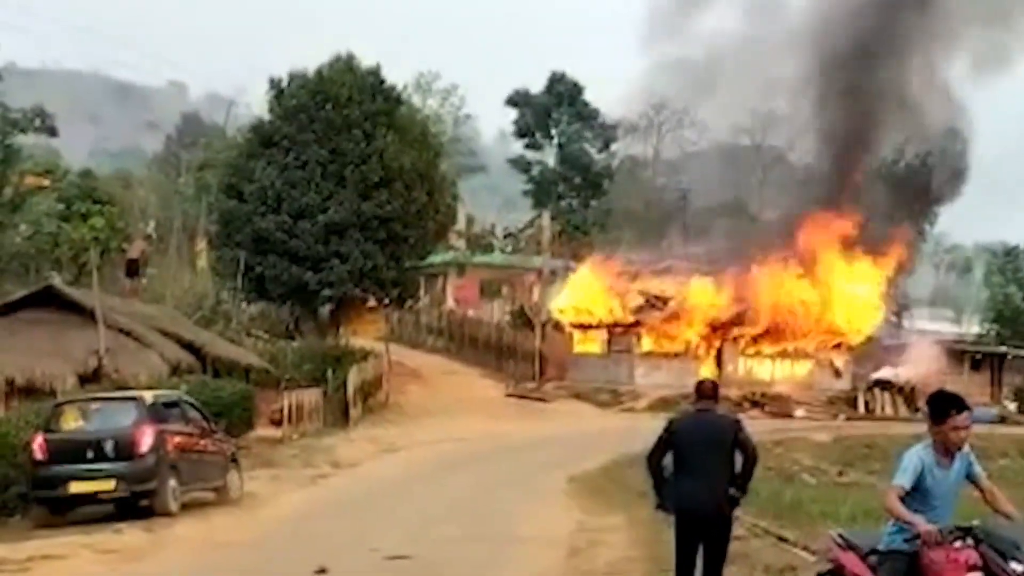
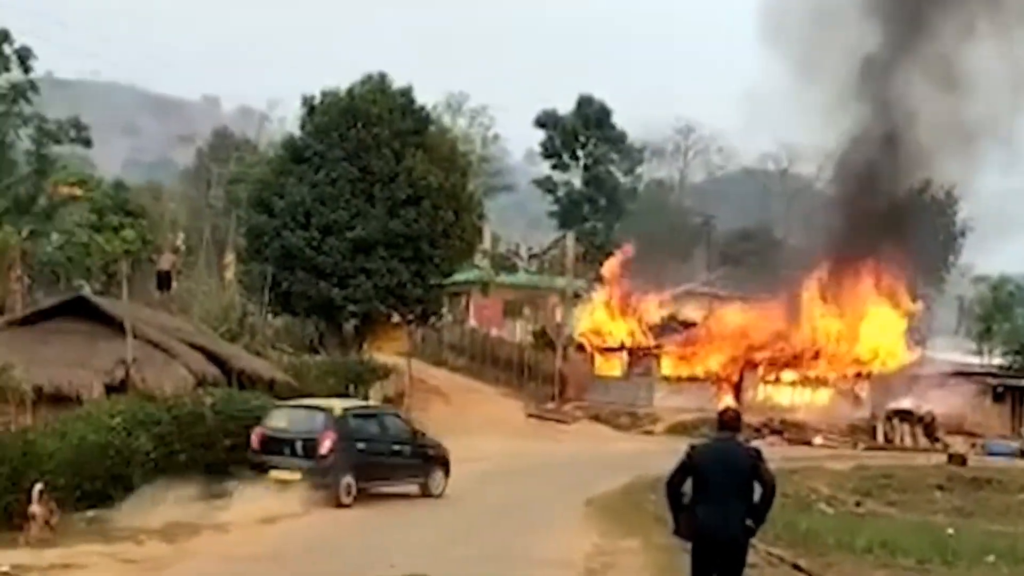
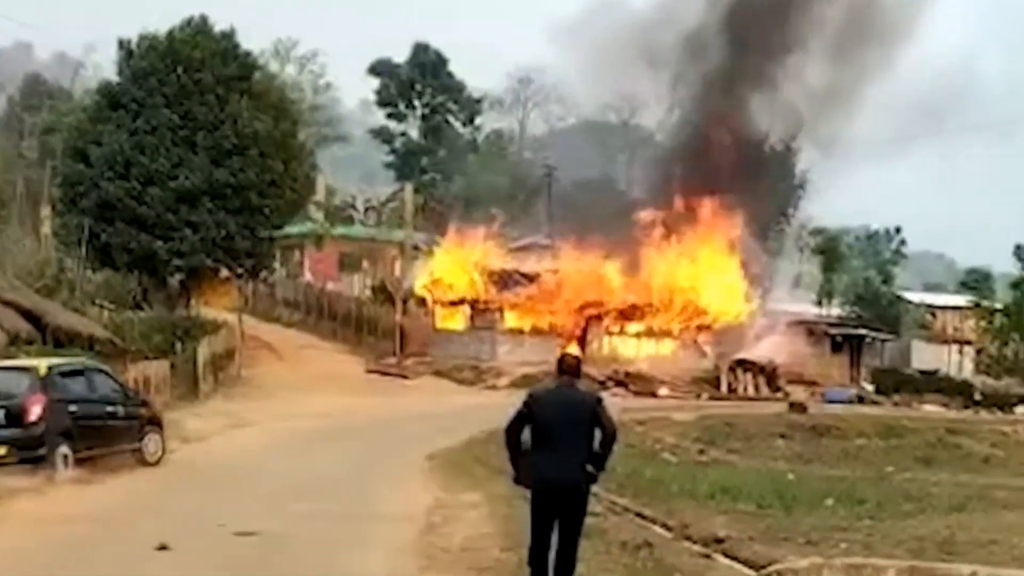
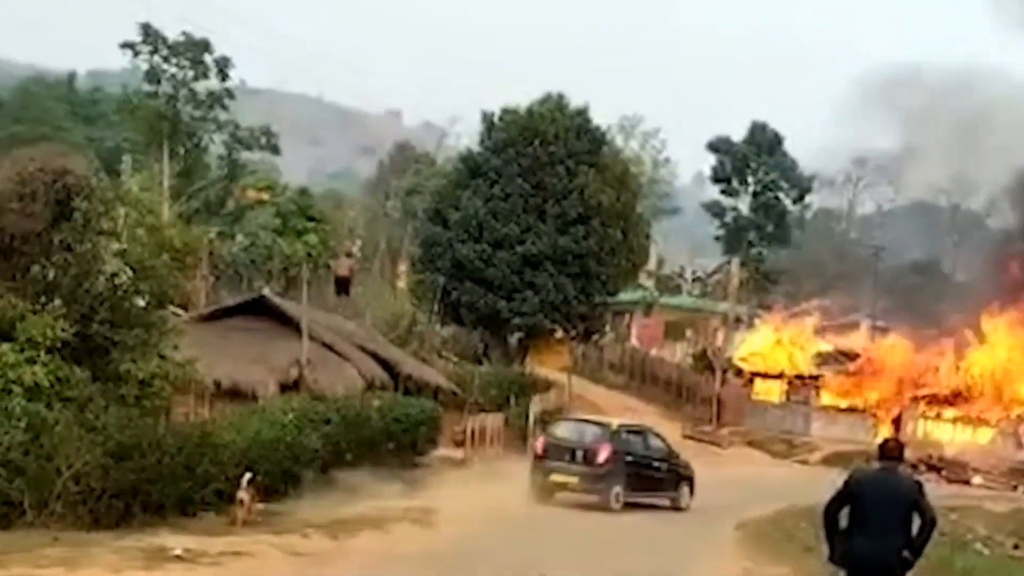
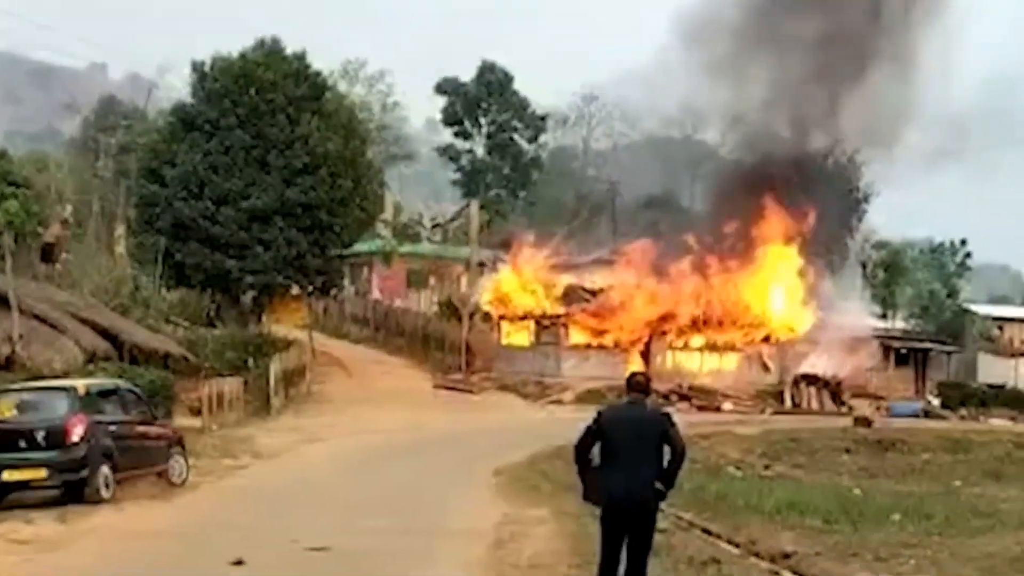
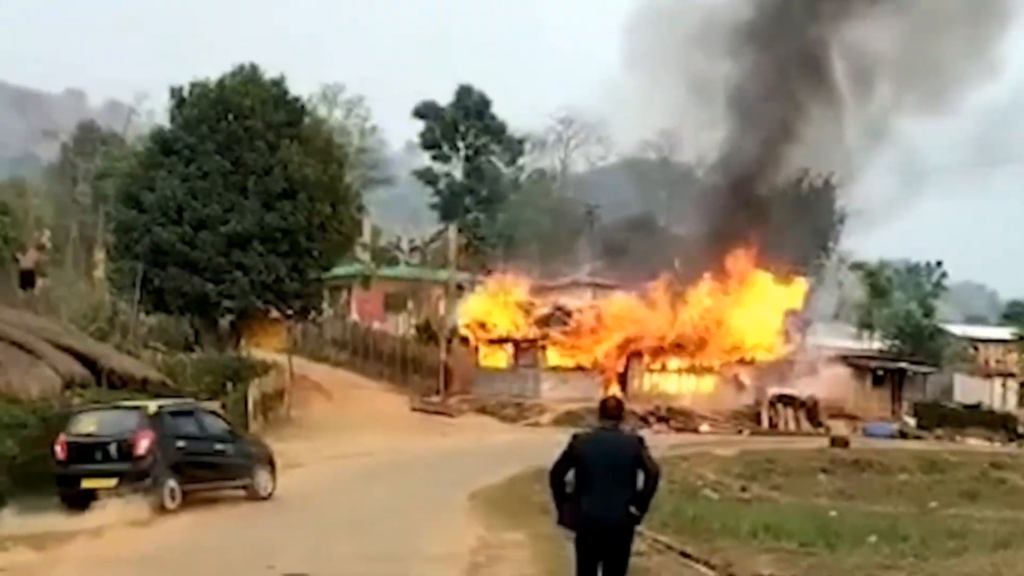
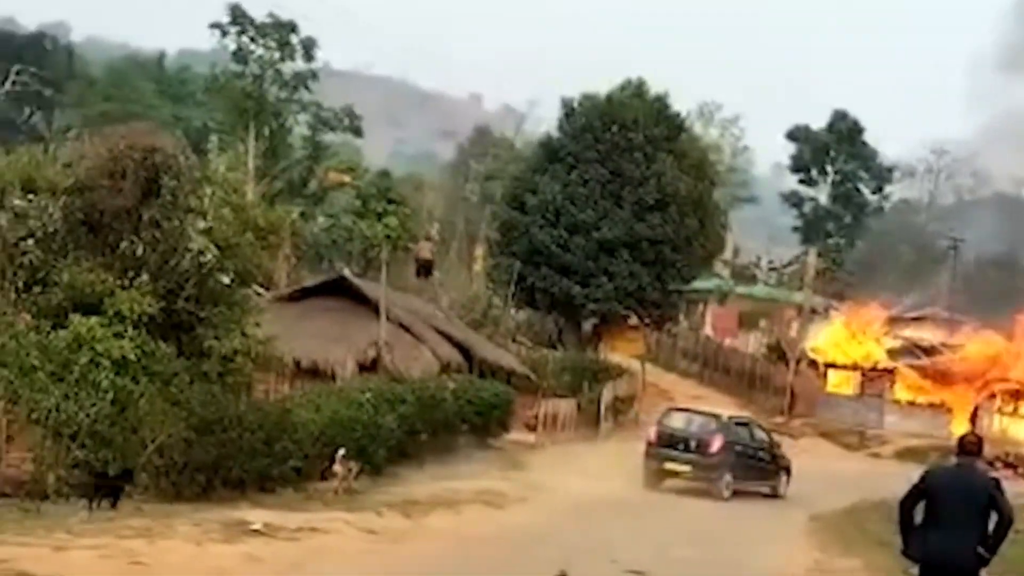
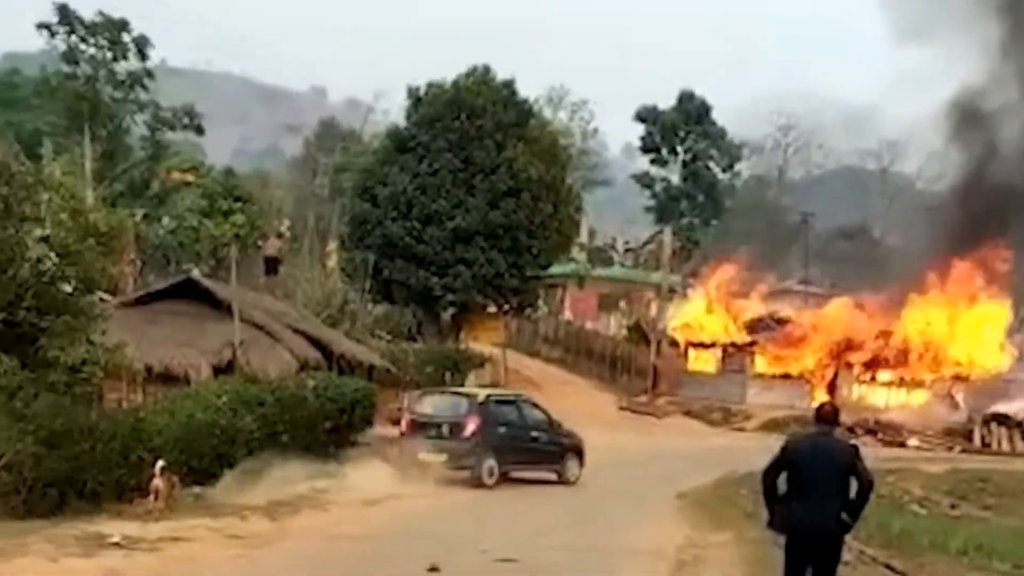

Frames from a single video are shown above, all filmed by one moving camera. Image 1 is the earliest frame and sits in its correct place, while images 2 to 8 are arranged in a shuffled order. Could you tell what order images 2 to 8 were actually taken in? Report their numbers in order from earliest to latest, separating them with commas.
5, 3, 6, 2, 8, 4, 7
